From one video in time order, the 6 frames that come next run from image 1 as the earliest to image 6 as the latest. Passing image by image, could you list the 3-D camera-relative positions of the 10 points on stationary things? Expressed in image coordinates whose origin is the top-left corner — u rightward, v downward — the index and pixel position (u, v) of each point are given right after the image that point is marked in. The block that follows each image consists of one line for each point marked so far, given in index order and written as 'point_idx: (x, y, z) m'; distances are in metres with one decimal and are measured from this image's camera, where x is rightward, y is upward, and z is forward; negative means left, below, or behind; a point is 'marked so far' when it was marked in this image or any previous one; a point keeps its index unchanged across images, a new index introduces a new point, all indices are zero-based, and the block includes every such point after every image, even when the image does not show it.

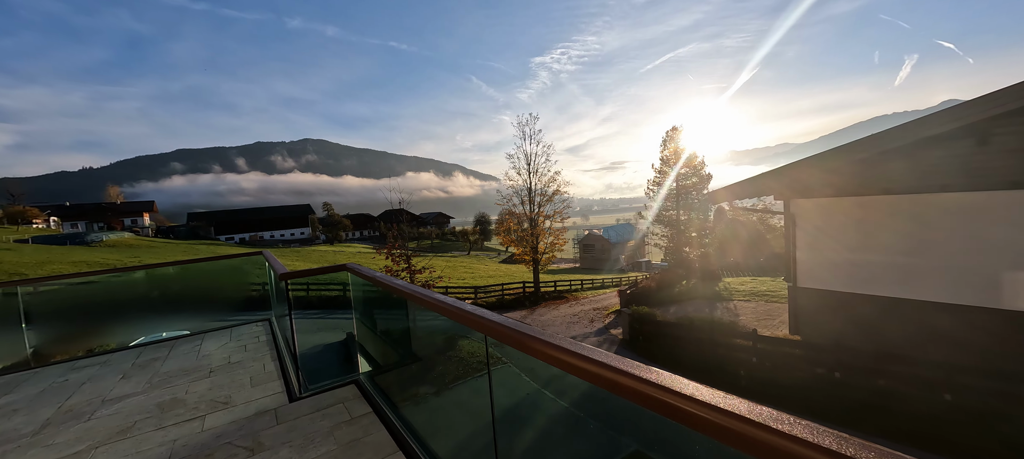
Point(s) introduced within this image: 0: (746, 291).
0: (+8.6, -2.3, +12.8) m
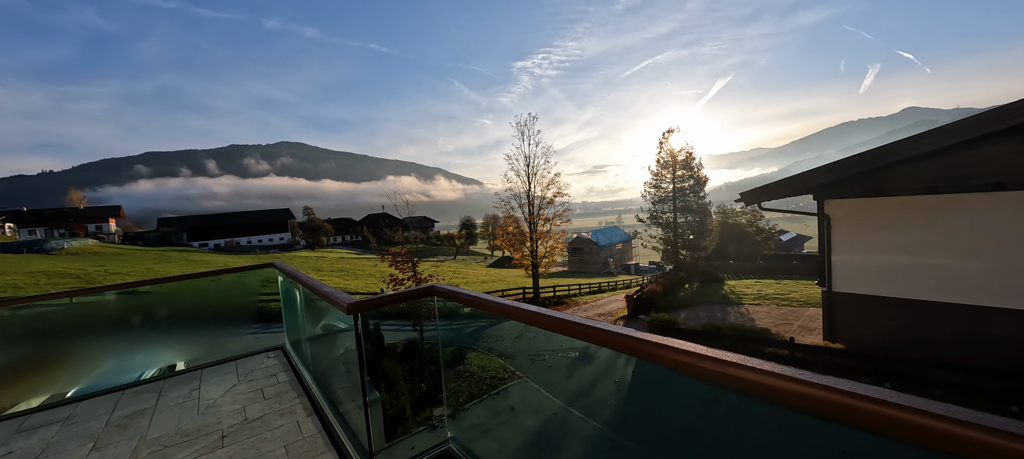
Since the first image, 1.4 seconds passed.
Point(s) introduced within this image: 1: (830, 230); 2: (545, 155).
0: (+8.7, -2.4, +12.7) m
1: (+5.6, 0.0, +6.2) m
2: (+2.0, +4.1, +18.5) m
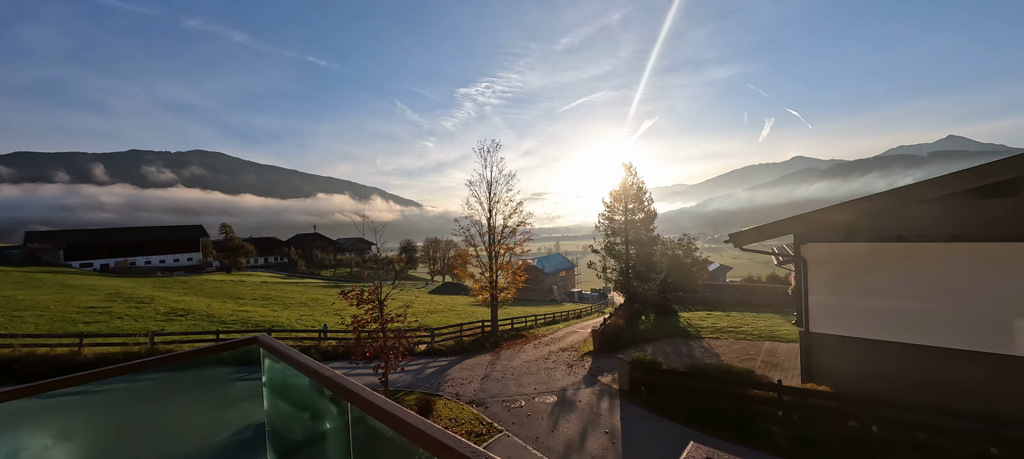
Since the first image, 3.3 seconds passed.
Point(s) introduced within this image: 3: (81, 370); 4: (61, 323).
0: (+7.4, -3.7, +13.2) m
1: (+5.4, -0.8, +6.5) m
2: (0.0, +2.6, +18.4) m
3: (-15.2, -5.0, +12.5) m
4: (-25.3, -5.2, +19.7) m
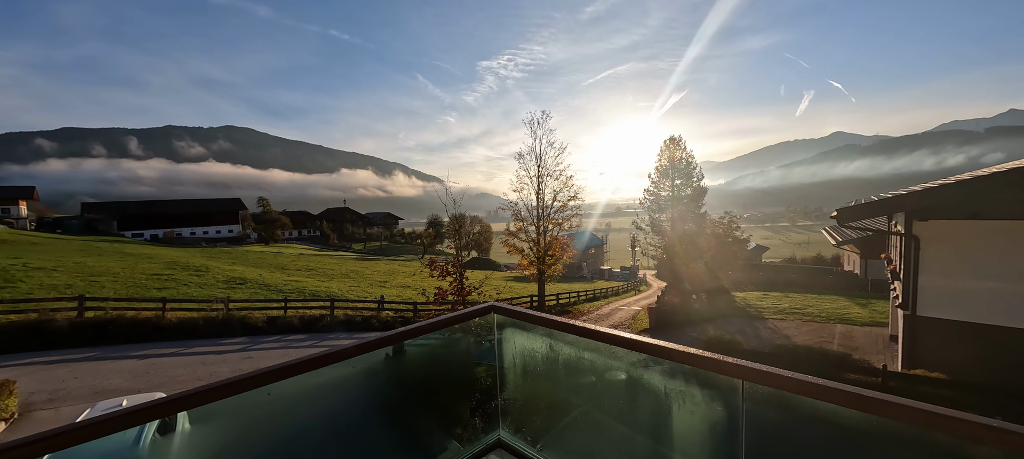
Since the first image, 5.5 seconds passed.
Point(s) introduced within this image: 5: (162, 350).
0: (+9.4, -2.9, +12.8) m
1: (+7.0, -0.4, +6.1) m
2: (+2.3, +3.8, +18.0) m
3: (-13.3, -3.9, +13.6) m
4: (-22.9, -3.6, +21.4) m
5: (-12.3, -4.2, +12.4) m
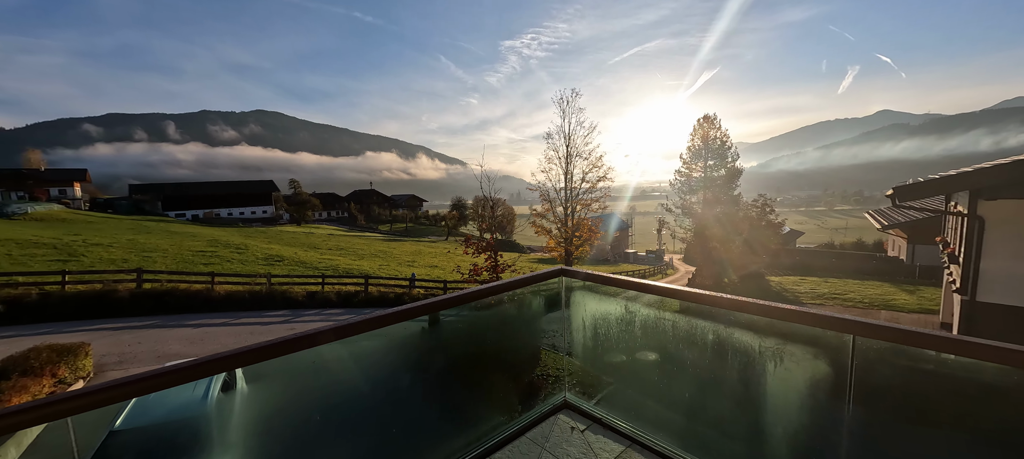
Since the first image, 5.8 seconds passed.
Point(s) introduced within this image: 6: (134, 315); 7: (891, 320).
0: (+10.4, -2.2, +12.4) m
1: (+7.6, -0.1, +5.7) m
2: (+3.7, +4.8, +17.7) m
3: (-12.2, -3.0, +14.6) m
4: (-21.3, -2.2, +22.9) m
5: (-11.3, -3.4, +13.4) m
6: (-14.9, -3.4, +14.0) m
7: (+9.9, -2.4, +9.2) m
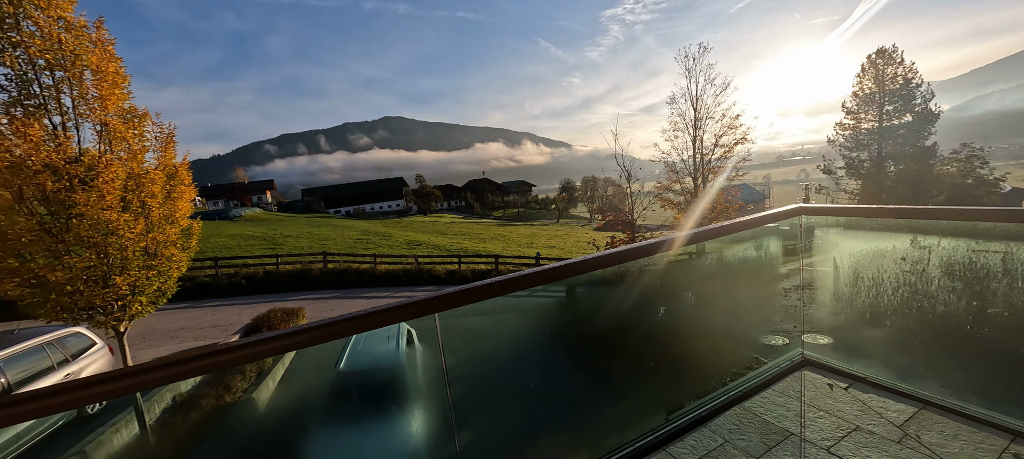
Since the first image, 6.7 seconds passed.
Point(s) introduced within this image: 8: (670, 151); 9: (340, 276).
0: (+14.3, -1.1, +8.8) m
1: (+9.6, +0.6, +3.2) m
2: (+9.2, +6.0, +15.5) m
3: (-6.6, -2.4, +17.6) m
4: (-12.9, -1.5, +28.3) m
5: (-6.1, -2.9, +16.2) m
6: (-9.3, -2.9, +17.8) m
7: (+12.9, -1.4, +5.9) m
8: (+6.9, +3.4, +15.7) m
9: (-8.8, -2.4, +18.0) m
